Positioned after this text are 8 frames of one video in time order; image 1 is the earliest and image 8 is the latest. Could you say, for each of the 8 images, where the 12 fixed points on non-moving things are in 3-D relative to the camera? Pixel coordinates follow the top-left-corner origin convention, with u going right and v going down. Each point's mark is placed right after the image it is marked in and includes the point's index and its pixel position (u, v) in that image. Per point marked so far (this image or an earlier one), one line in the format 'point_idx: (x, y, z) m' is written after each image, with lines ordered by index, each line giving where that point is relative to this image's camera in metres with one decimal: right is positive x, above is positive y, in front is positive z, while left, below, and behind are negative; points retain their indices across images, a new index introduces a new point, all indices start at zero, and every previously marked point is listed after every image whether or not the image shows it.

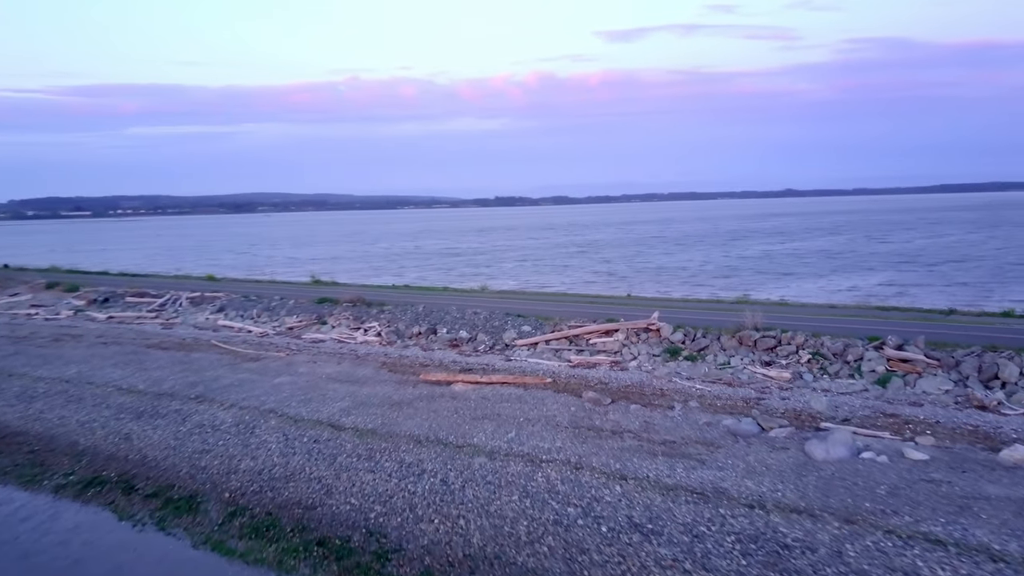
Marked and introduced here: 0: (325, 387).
0: (-4.3, -2.3, +19.1) m
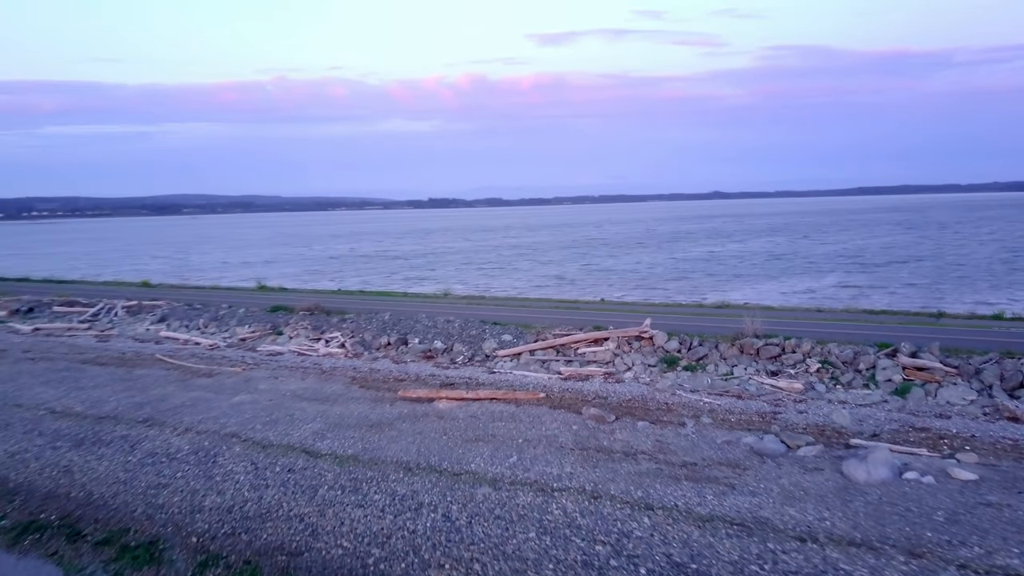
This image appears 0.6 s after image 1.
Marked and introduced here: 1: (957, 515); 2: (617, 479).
0: (-4.6, -2.5, +17.2) m
1: (+5.8, -3.0, +10.7) m
2: (+1.6, -3.0, +12.7) m
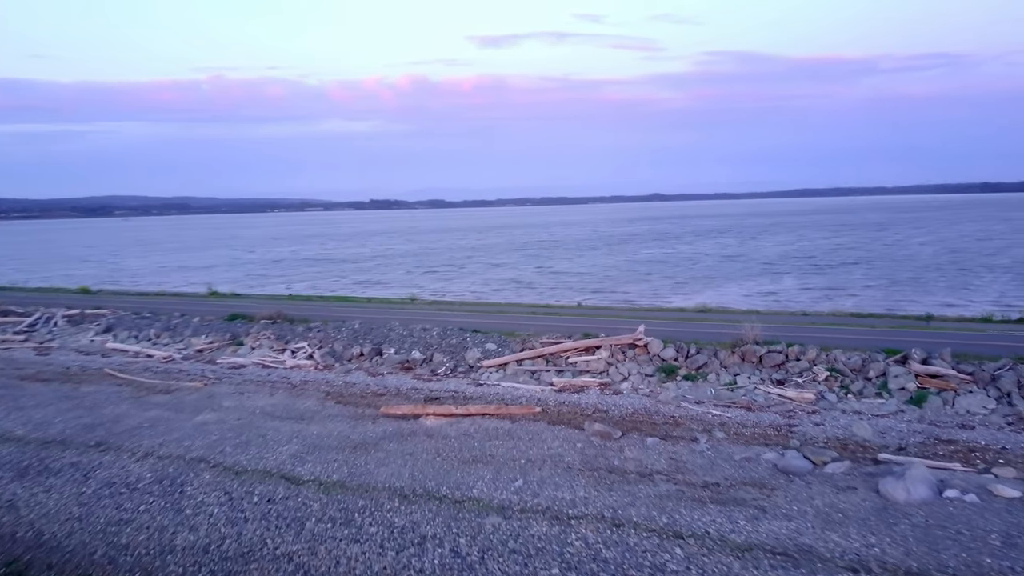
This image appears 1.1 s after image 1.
0: (-4.8, -2.6, +15.7) m
1: (+6.1, -3.0, +10.0) m
2: (+1.8, -3.1, +11.7) m
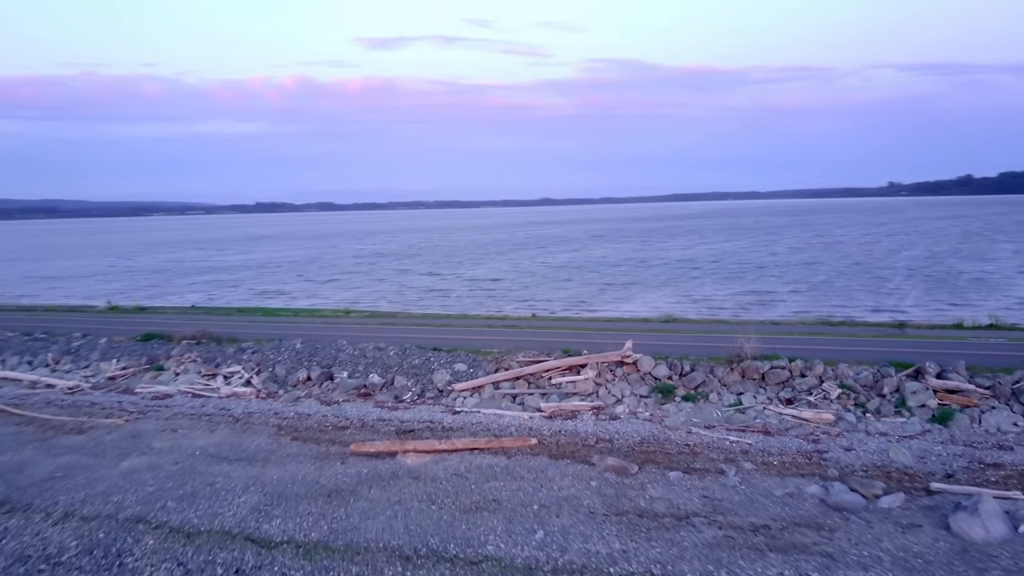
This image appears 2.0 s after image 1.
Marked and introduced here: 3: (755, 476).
0: (-4.9, -3.0, +13.2) m
1: (+6.6, -3.2, +9.0) m
2: (+2.1, -3.3, +10.1) m
3: (+3.6, -2.8, +12.0) m
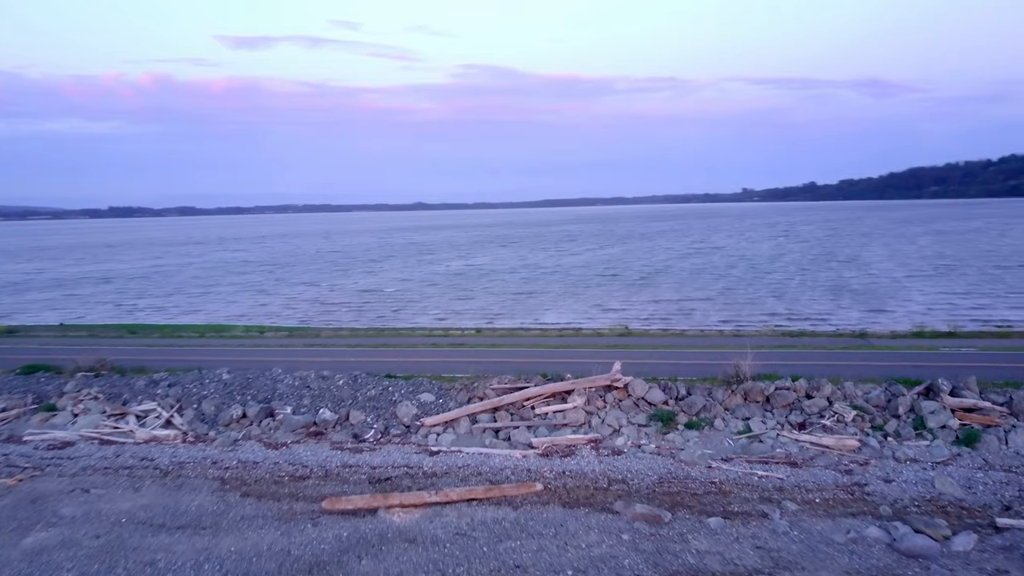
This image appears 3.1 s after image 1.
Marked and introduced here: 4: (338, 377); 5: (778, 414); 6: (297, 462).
0: (-4.7, -3.3, +10.6) m
1: (+7.3, -3.4, +8.1) m
2: (+2.7, -3.5, +8.6) m
3: (+3.8, -3.0, +10.7) m
4: (-3.4, -1.7, +15.9) m
5: (+4.5, -2.1, +13.7) m
6: (-3.4, -2.8, +13.0) m
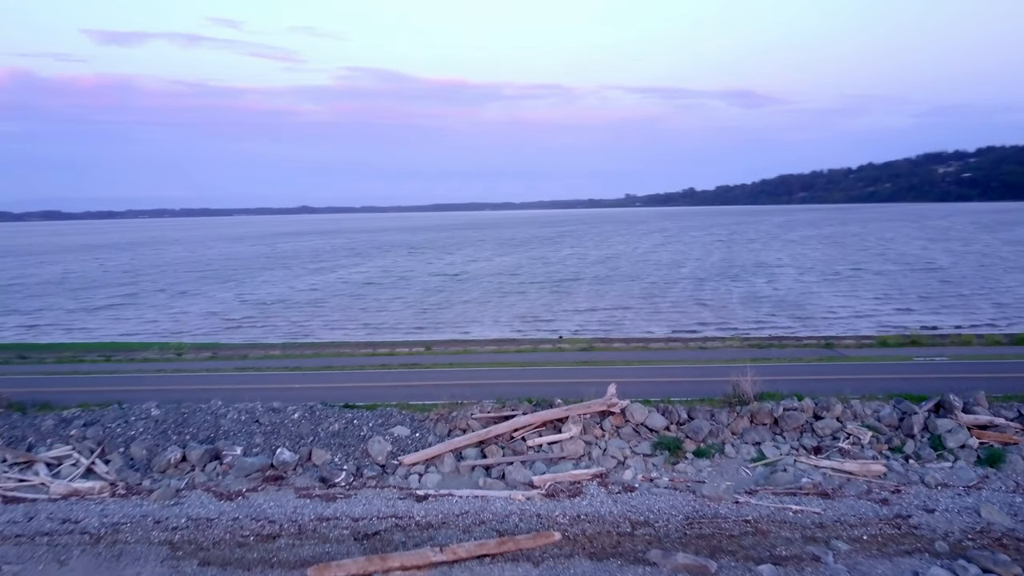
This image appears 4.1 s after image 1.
0: (-4.4, -3.6, +8.4) m
1: (+7.9, -3.5, +7.6) m
2: (+3.3, -3.7, +7.4) m
3: (+4.1, -3.2, +9.6) m
4: (-3.7, -2.0, +13.8) m
5: (+4.3, -2.3, +12.7) m
6: (-3.4, -3.1, +11.0) m
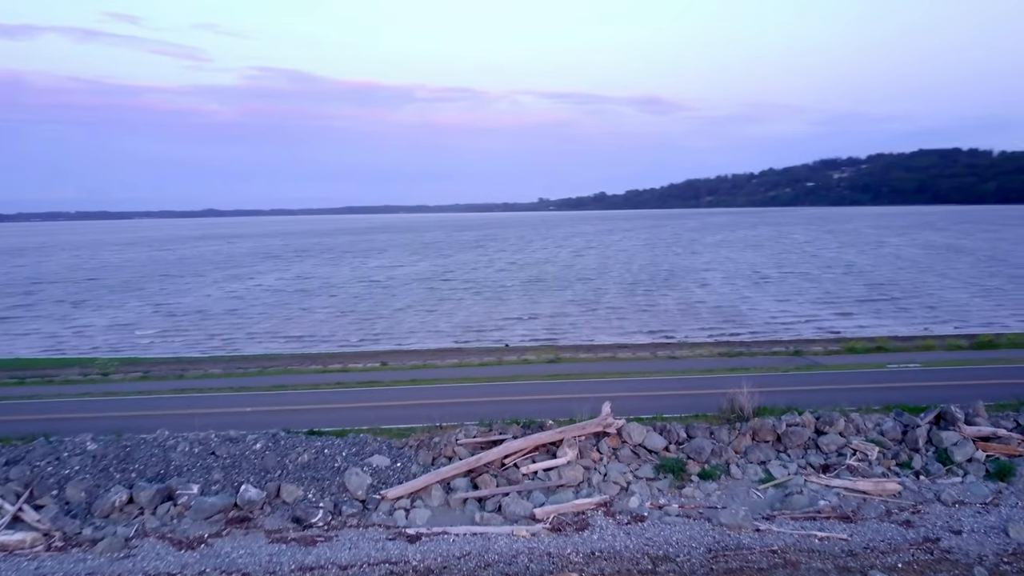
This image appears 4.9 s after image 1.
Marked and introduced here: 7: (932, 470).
0: (-4.0, -3.8, +6.9) m
1: (+8.3, -3.6, +7.3) m
2: (+3.7, -3.9, +6.6) m
3: (+4.3, -3.3, +9.0) m
4: (-3.9, -2.2, +12.4) m
5: (+4.2, -2.5, +12.1) m
6: (-3.3, -3.3, +9.5) m
7: (+6.0, -2.6, +11.8) m
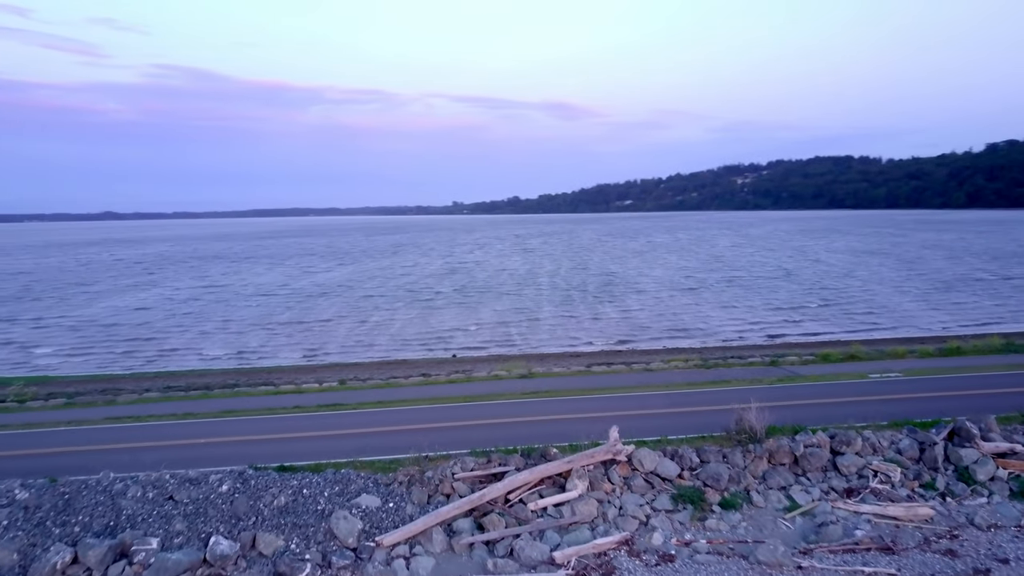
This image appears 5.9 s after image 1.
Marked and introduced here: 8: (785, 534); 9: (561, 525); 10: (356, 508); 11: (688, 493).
0: (-3.4, -4.0, +5.3) m
1: (+8.8, -3.7, +7.0) m
2: (+4.3, -4.0, +5.8) m
3: (+4.6, -3.5, +8.2) m
4: (-3.9, -2.5, +10.7) m
5: (+4.2, -2.6, +11.3) m
6: (-3.0, -3.5, +8.0) m
7: (+6.0, -2.7, +11.2) m
8: (+3.4, -3.0, +10.2) m
9: (+0.6, -2.9, +10.2) m
10: (-2.0, -2.7, +10.2) m
11: (+2.3, -2.7, +10.9) m
